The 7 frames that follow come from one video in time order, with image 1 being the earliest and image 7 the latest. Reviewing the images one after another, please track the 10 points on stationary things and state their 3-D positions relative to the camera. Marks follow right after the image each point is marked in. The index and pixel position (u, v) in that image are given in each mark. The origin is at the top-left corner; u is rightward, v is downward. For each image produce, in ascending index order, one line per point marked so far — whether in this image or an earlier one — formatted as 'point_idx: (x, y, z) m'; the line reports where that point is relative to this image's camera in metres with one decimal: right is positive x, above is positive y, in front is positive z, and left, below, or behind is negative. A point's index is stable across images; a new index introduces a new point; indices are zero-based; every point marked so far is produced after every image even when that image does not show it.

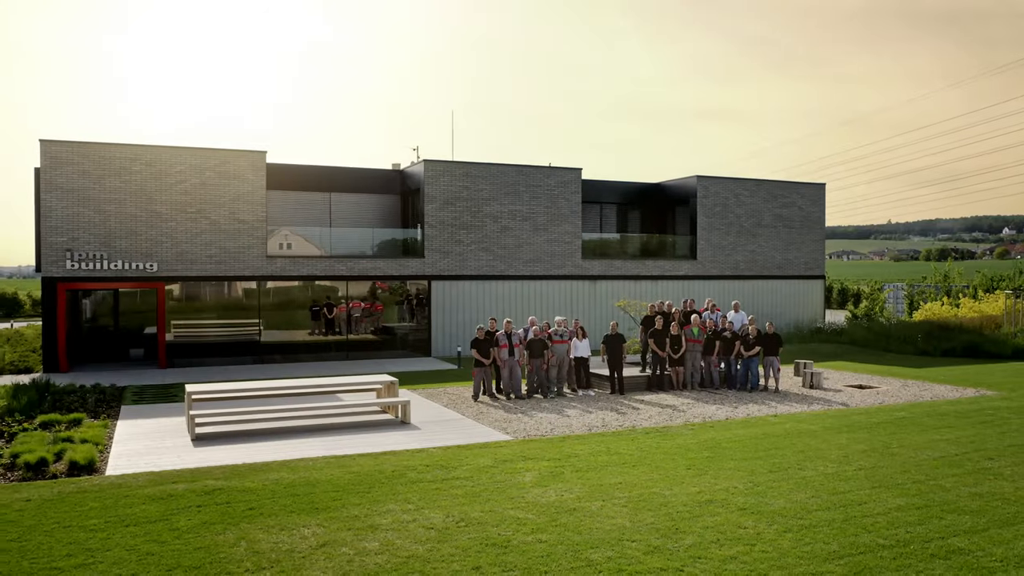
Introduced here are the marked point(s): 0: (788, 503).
0: (+3.1, -2.4, +8.4) m
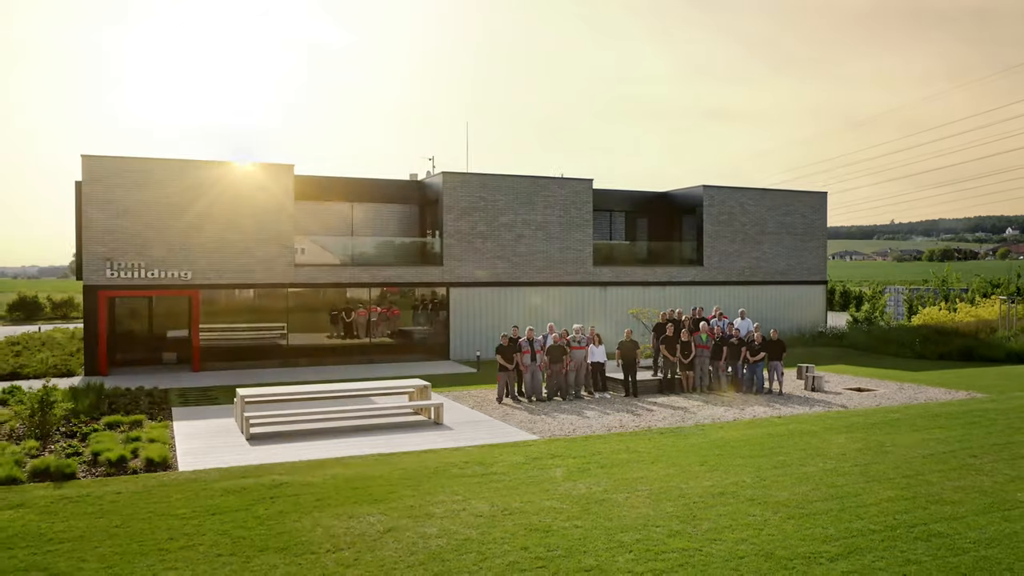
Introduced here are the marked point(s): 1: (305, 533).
0: (+3.5, -2.6, +9.5) m
1: (-2.3, -2.7, +8.3) m
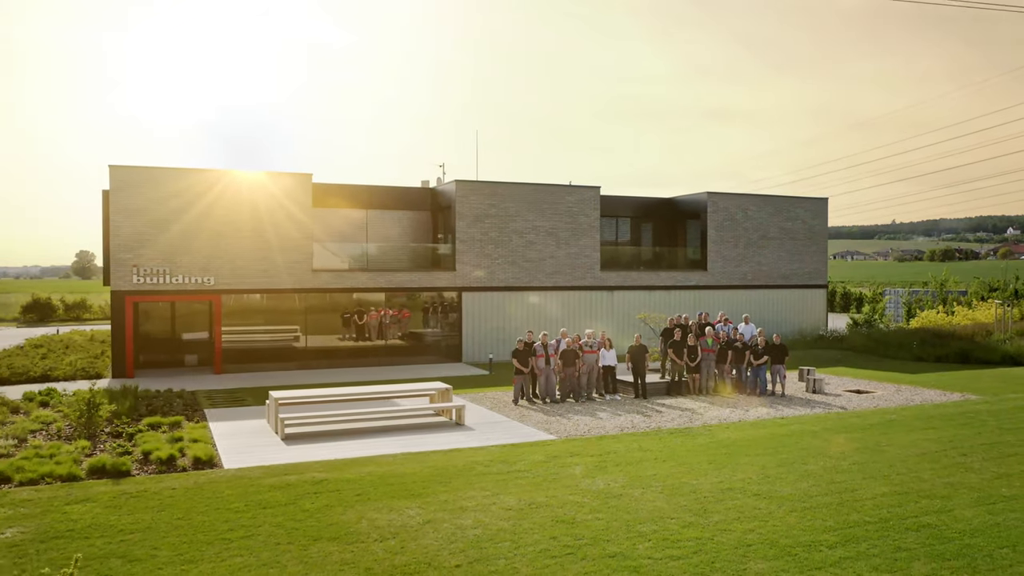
0: (+3.9, -2.8, +10.4) m
1: (-1.9, -2.8, +9.1) m
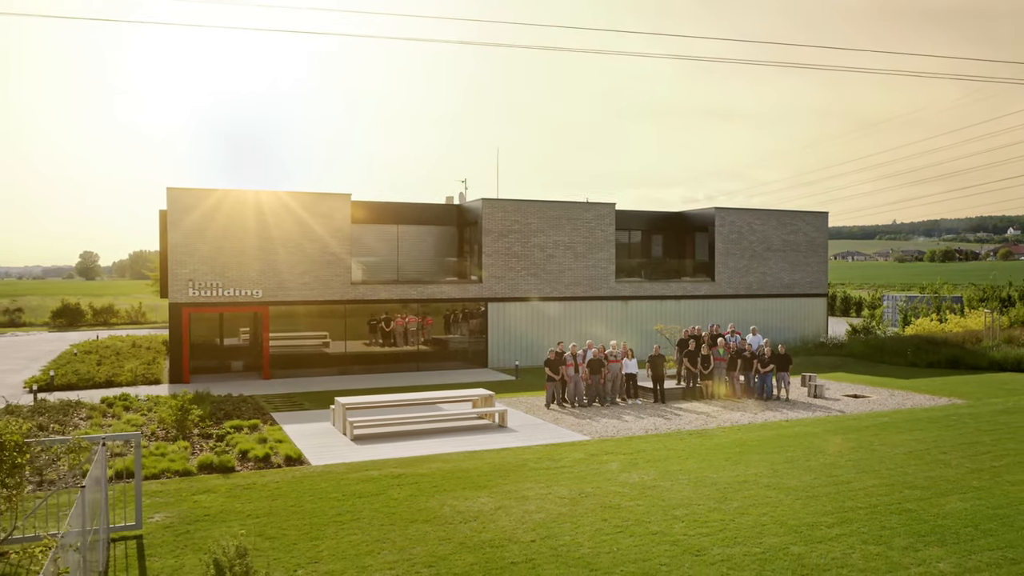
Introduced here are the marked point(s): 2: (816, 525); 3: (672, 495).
0: (+4.7, -3.2, +12.4) m
1: (-1.1, -3.3, +11.1) m
2: (+4.1, -3.2, +10.3) m
3: (+2.5, -3.2, +11.7) m
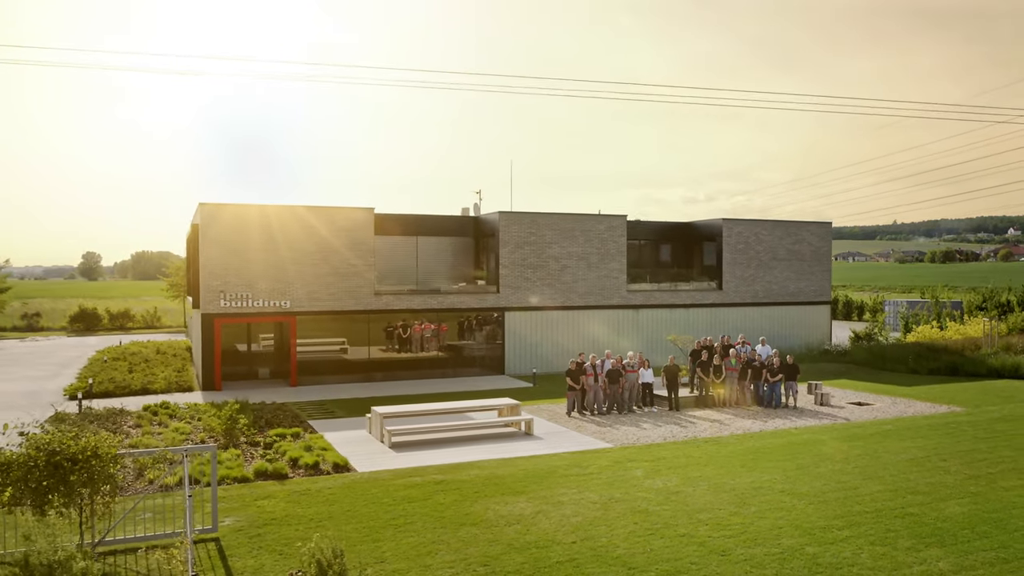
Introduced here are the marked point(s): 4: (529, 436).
0: (+5.3, -3.6, +13.5) m
1: (-0.5, -3.7, +12.2) m
2: (+4.8, -3.6, +11.4) m
3: (+3.1, -3.6, +12.8) m
4: (+0.4, -3.6, +18.1) m
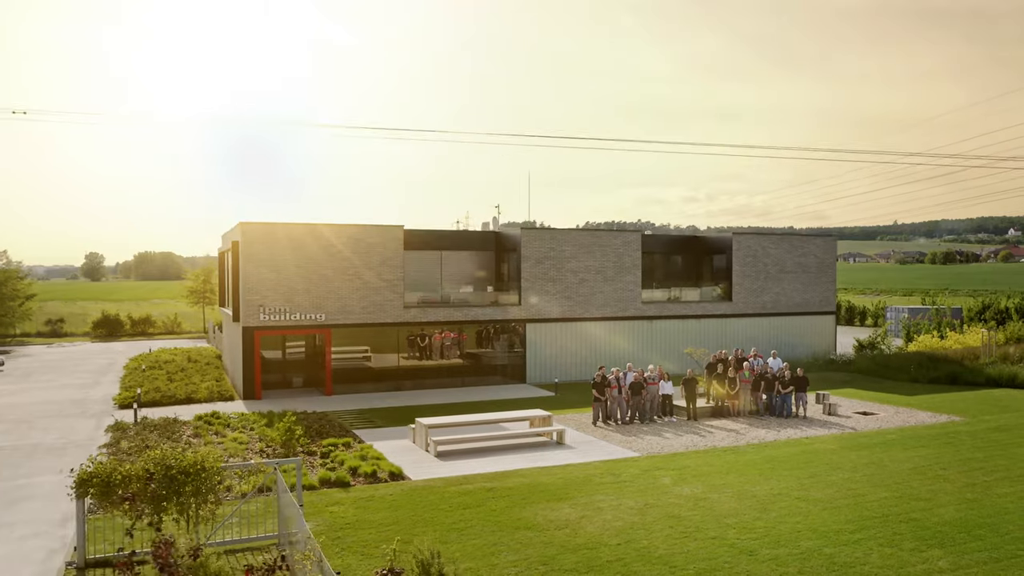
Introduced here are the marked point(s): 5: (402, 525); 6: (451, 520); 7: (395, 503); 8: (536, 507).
0: (+6.2, -4.1, +15.0) m
1: (+0.4, -4.2, +13.7) m
2: (+5.6, -4.2, +12.9) m
3: (+4.0, -4.1, +14.3) m
4: (+1.3, -4.1, +19.6) m
5: (-2.0, -4.3, +13.5) m
6: (-1.2, -4.2, +13.7) m
7: (-2.3, -4.2, +14.7) m
8: (+0.4, -4.2, +14.4) m
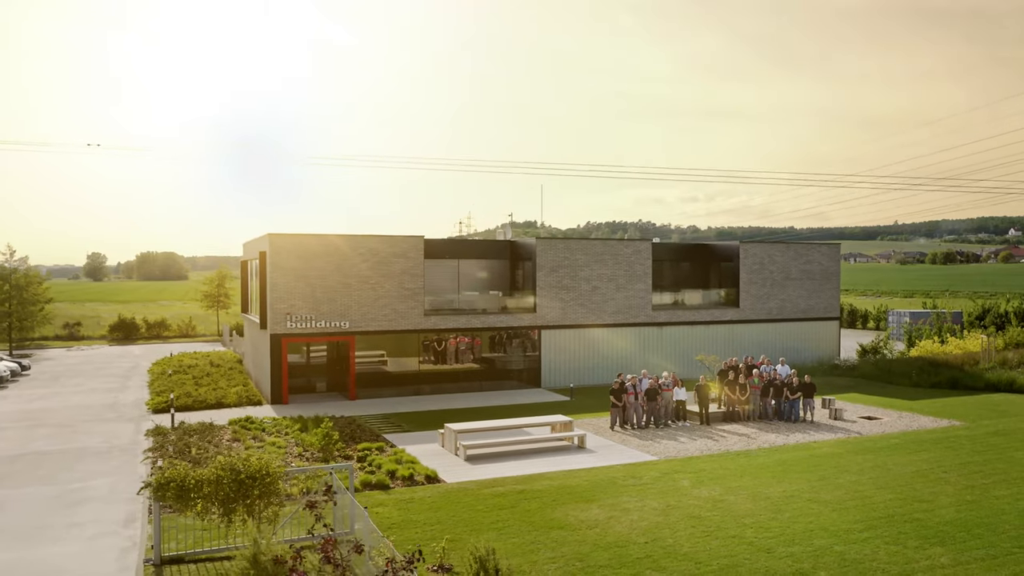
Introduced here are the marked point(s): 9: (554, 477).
0: (+6.8, -4.4, +16.1) m
1: (+1.0, -4.5, +14.9) m
2: (+6.3, -4.5, +14.0) m
3: (+4.6, -4.5, +15.4) m
4: (+1.9, -4.4, +20.7) m
5: (-1.3, -4.6, +14.7) m
6: (-0.5, -4.6, +14.8) m
7: (-1.7, -4.5, +15.8) m
8: (+1.1, -4.5, +15.5) m
9: (+1.0, -4.4, +17.8) m
